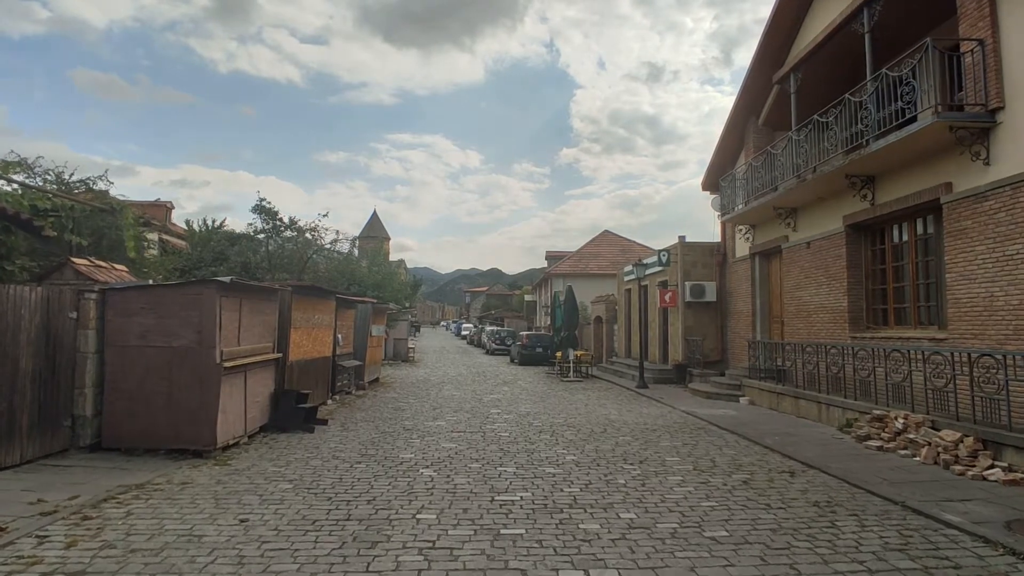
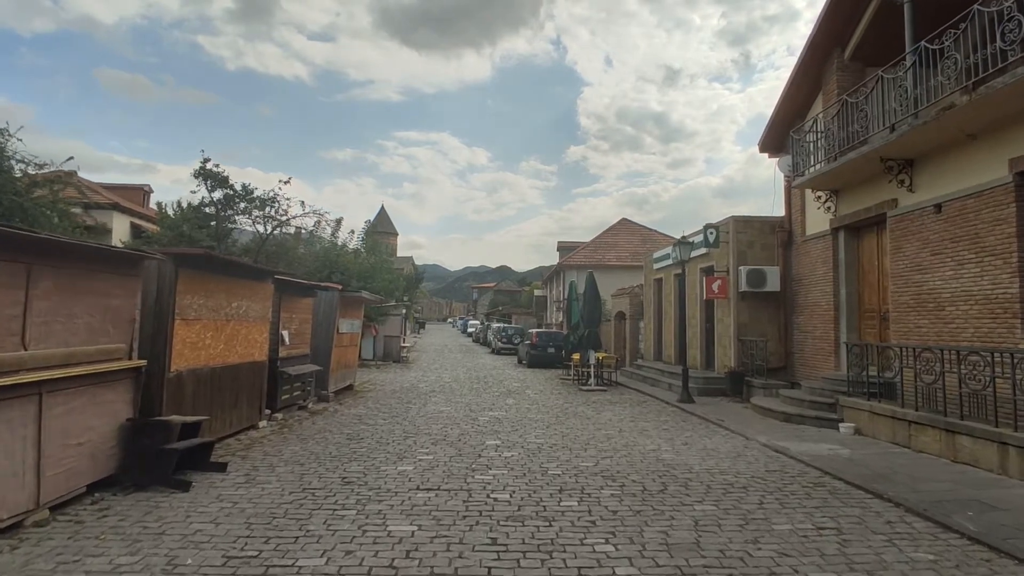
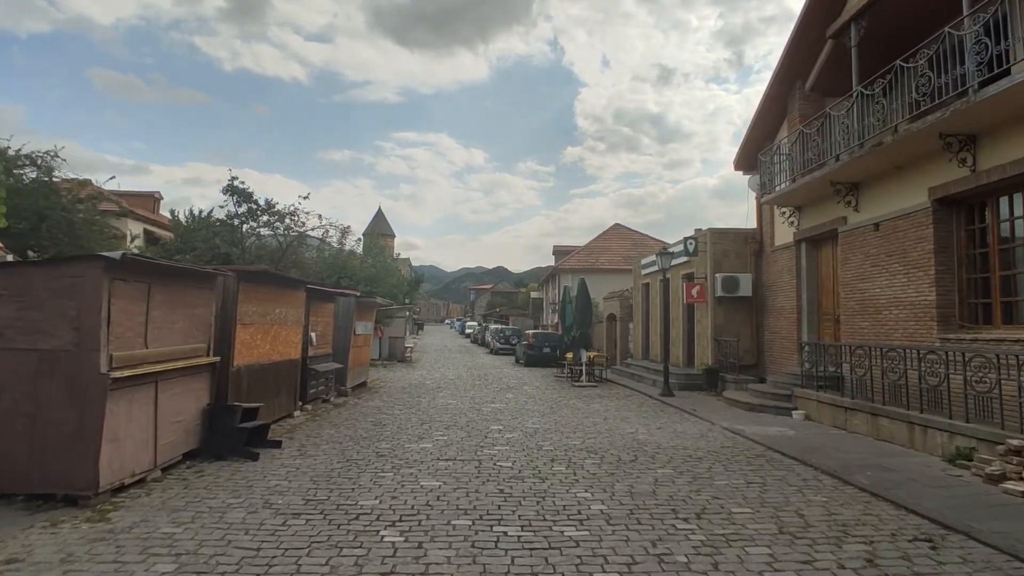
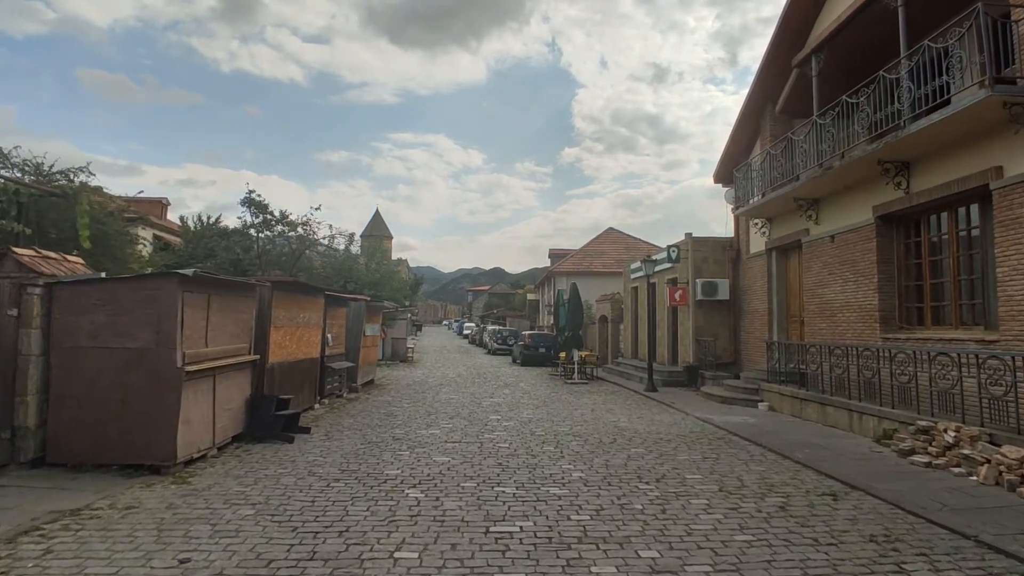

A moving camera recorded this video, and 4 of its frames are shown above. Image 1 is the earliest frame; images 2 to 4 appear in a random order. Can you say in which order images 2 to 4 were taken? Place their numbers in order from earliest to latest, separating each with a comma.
4, 3, 2
